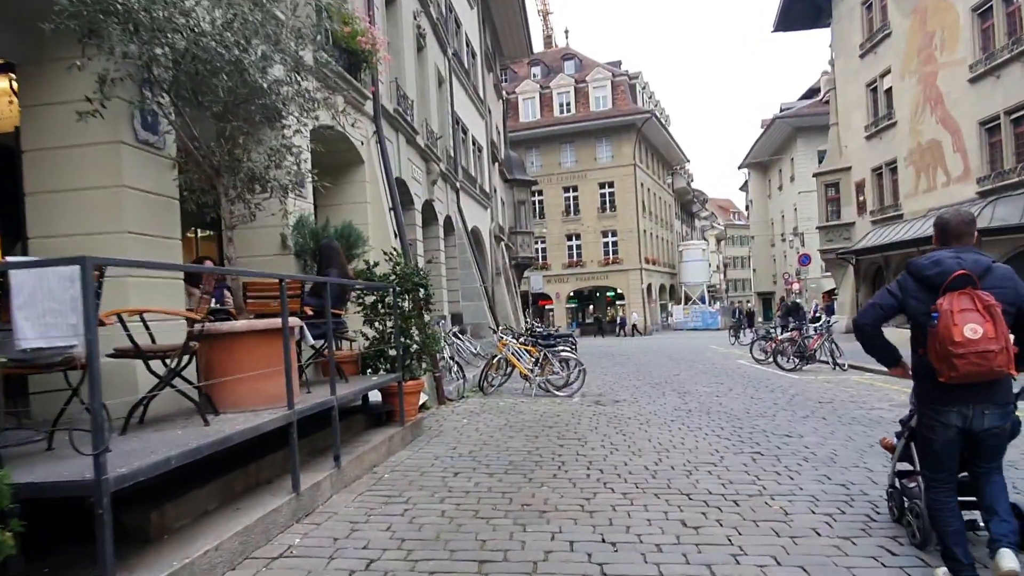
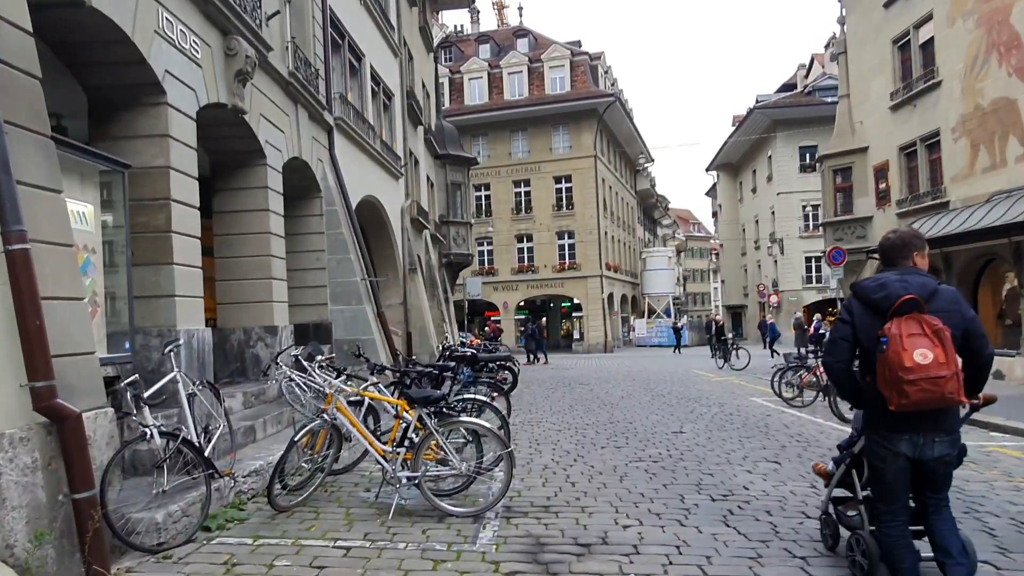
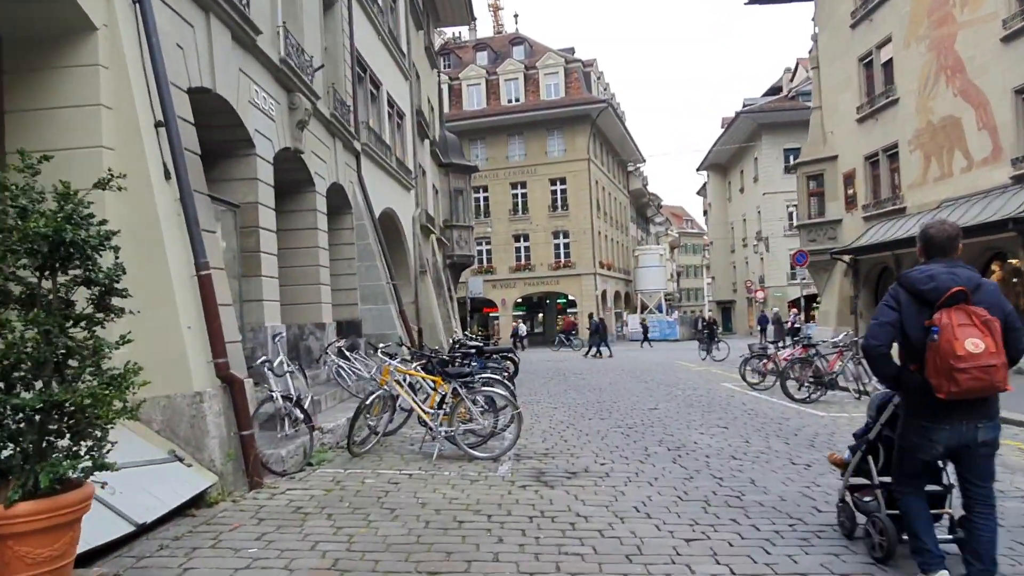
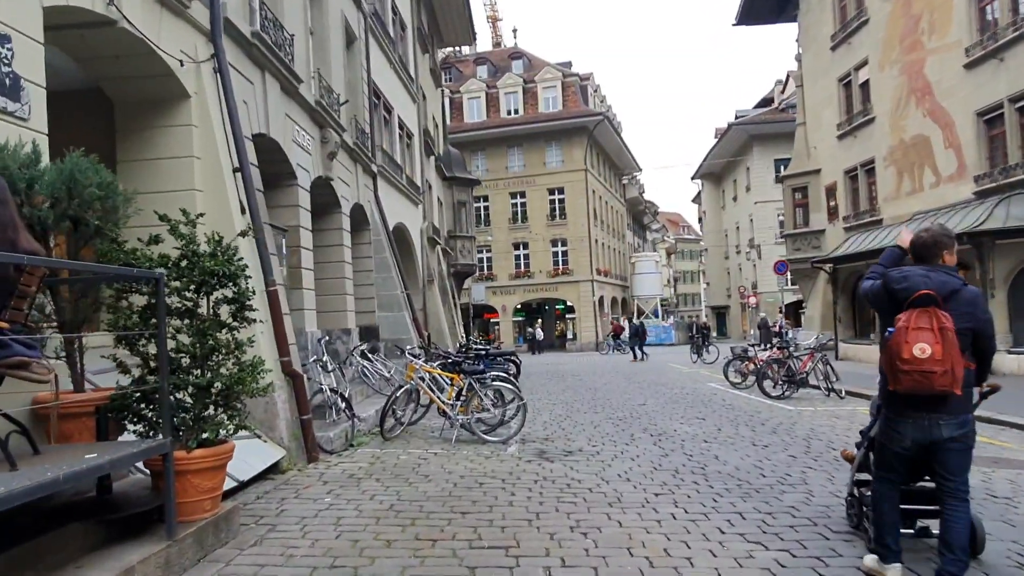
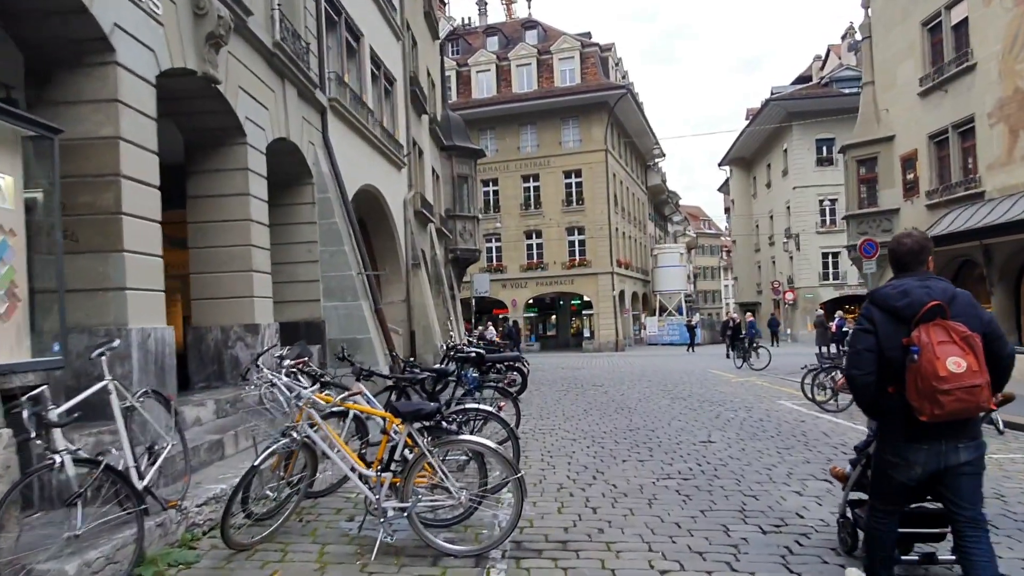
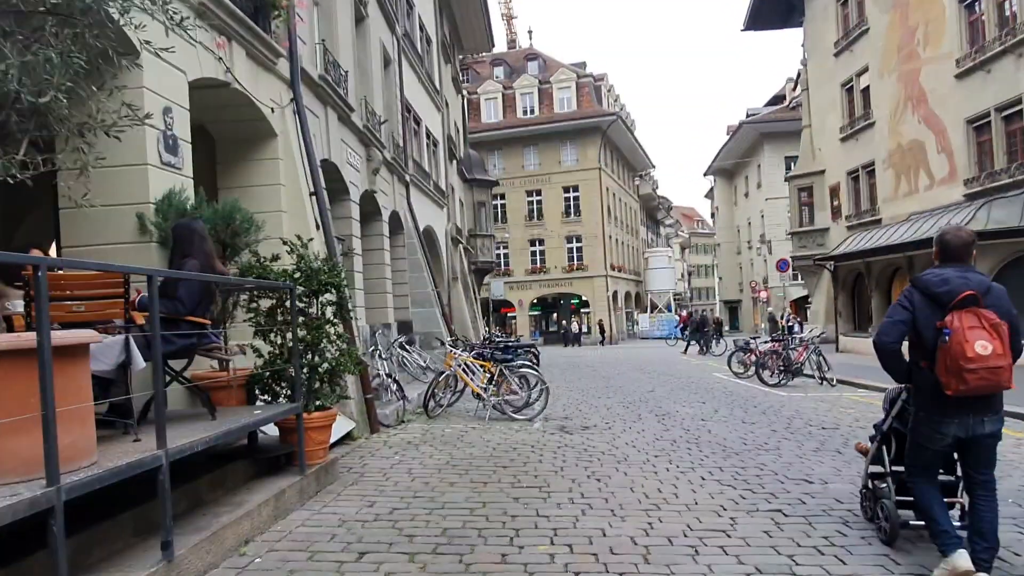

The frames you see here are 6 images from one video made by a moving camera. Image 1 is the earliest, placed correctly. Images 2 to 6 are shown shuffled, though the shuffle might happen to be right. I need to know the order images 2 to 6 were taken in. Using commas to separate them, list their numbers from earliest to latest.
6, 4, 3, 2, 5
